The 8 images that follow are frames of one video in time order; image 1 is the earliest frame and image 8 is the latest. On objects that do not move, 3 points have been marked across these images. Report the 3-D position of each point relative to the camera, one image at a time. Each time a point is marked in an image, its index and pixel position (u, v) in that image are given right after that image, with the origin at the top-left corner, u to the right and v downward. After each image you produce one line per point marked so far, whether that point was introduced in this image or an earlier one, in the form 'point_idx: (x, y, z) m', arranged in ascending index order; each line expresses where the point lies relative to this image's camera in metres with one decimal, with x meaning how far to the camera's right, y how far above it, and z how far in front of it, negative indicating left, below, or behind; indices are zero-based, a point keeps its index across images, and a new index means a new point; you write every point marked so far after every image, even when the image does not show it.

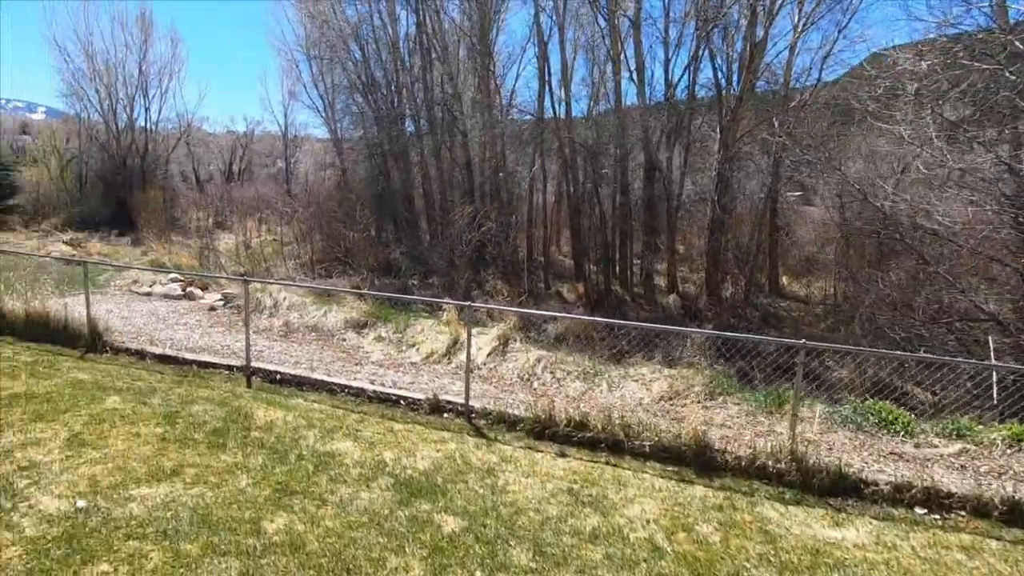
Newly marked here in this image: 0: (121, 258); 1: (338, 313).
0: (-11.6, +0.9, +15.8) m
1: (-2.3, -0.3, +7.2) m
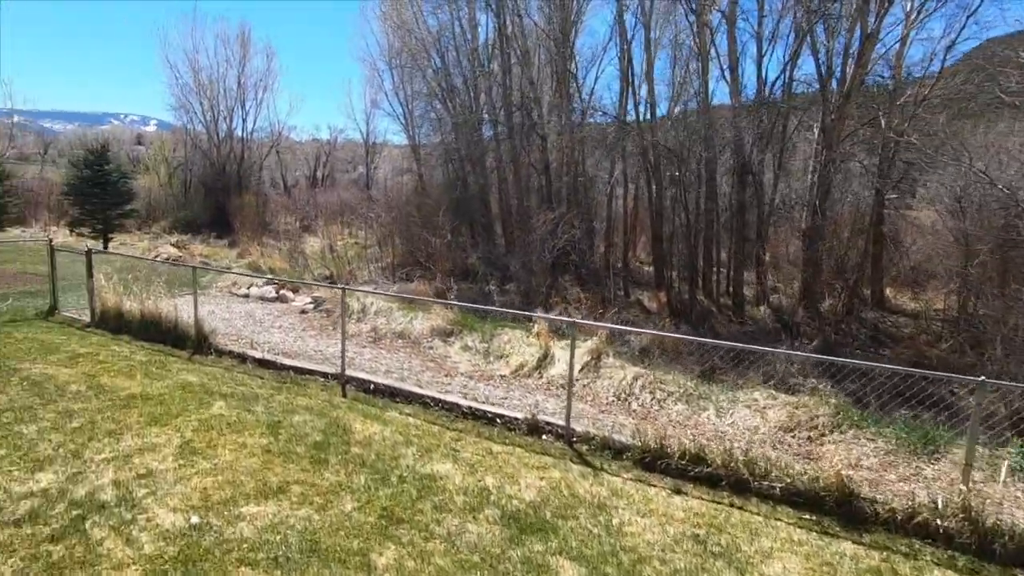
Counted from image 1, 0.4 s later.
0: (-9.3, +0.9, +16.9) m
1: (-1.2, -0.4, +7.2) m
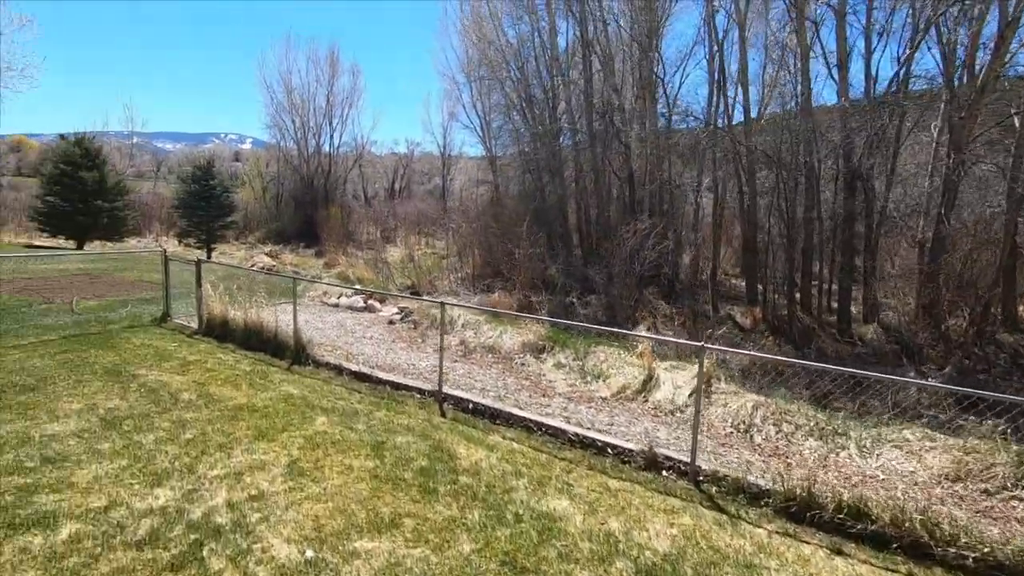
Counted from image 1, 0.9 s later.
0: (-6.7, +0.6, +17.7) m
1: (0.0, -0.6, +7.0) m
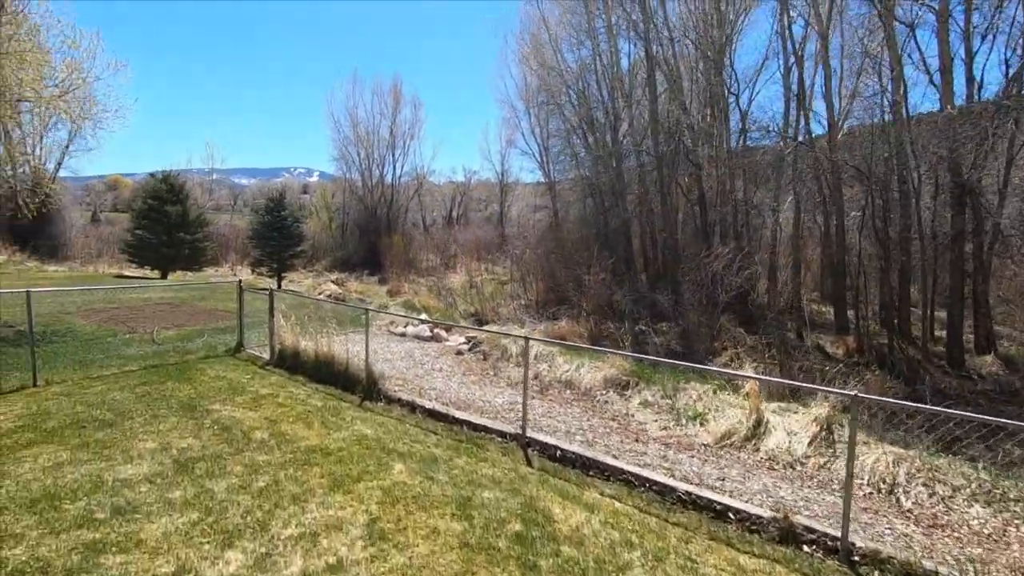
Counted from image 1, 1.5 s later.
0: (-4.6, -0.3, +17.8) m
1: (+1.0, -1.0, +6.5) m
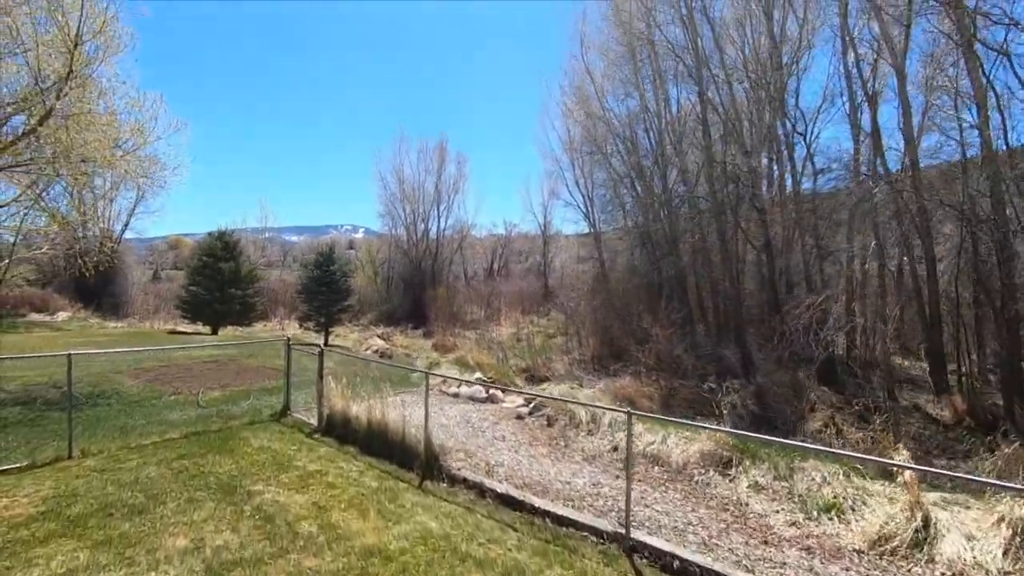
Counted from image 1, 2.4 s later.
0: (-3.0, -2.0, +17.3) m
1: (+1.8, -1.6, +5.6) m
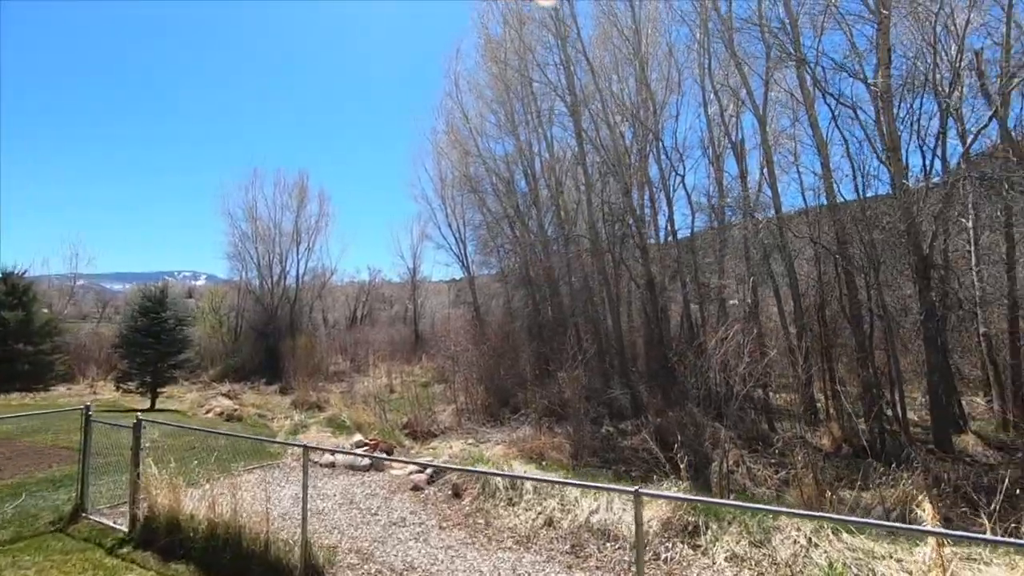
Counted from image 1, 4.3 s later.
0: (-6.5, -3.4, +14.7) m
1: (+1.0, -1.9, +4.6) m
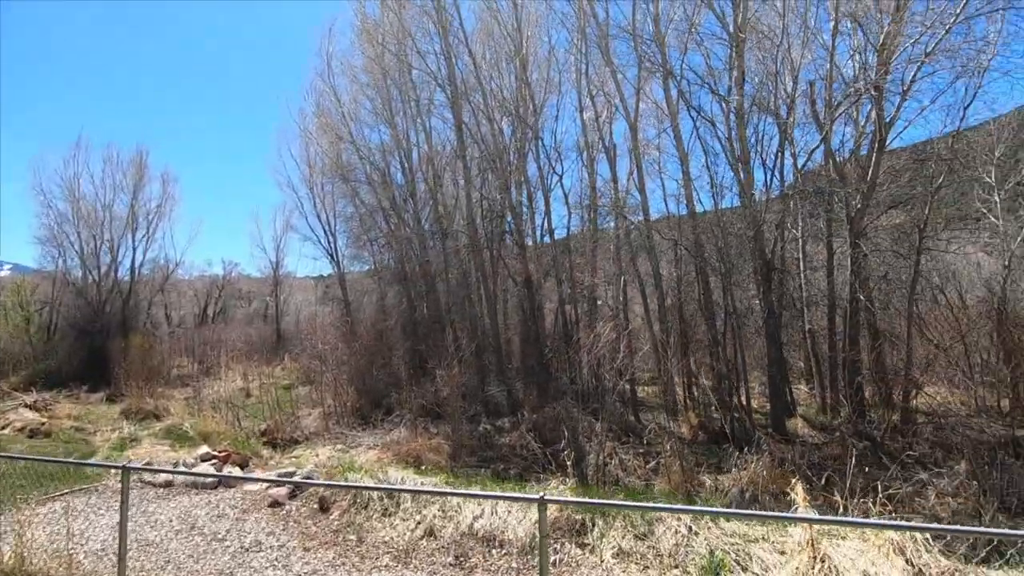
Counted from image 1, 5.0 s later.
0: (-9.6, -3.1, +12.5) m
1: (+0.1, -1.8, +4.4) m
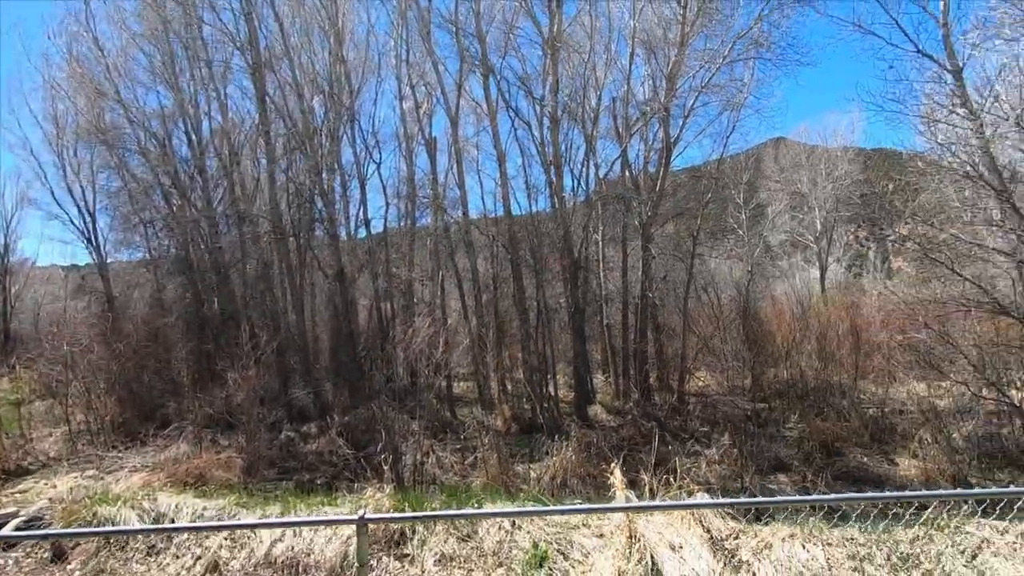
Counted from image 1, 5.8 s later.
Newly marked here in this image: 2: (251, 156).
0: (-13.1, -2.8, +8.3) m
1: (-1.3, -1.7, +3.8) m
2: (-7.3, +3.7, +15.2) m
